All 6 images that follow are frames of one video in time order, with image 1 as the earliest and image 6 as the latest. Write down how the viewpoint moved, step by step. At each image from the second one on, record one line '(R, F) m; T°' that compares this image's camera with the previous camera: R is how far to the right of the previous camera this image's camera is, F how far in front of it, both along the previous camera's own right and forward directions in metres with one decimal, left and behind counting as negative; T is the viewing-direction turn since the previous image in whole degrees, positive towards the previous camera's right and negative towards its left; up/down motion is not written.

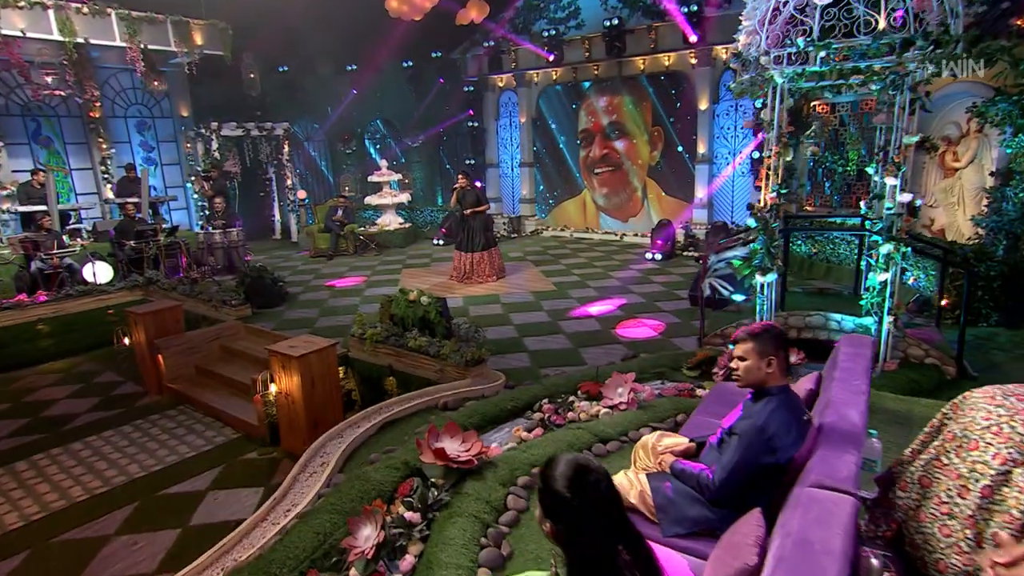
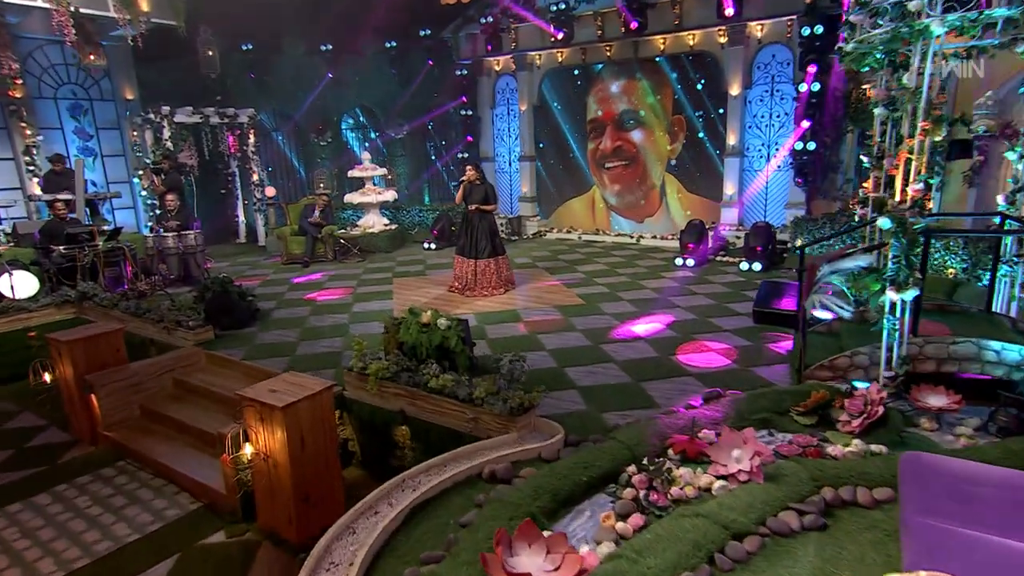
(-0.6, +1.6) m; +3°
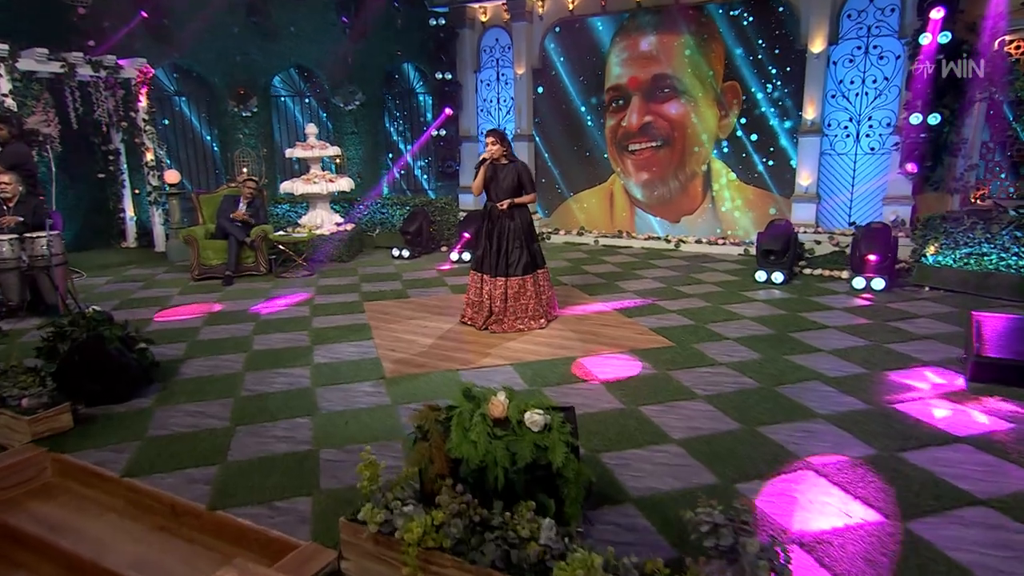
(-1.0, +2.9) m; +7°
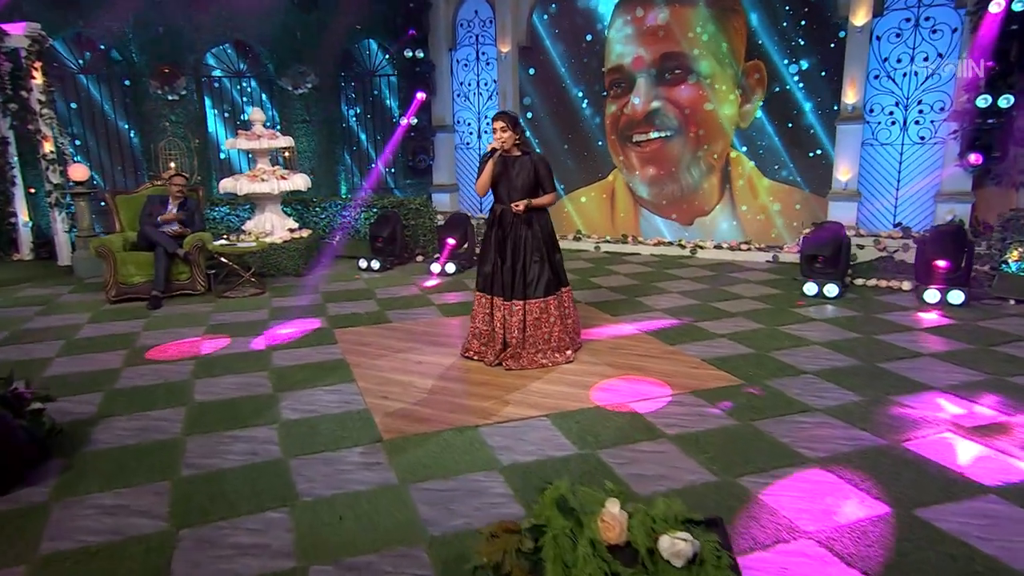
(-0.6, +1.3) m; +5°
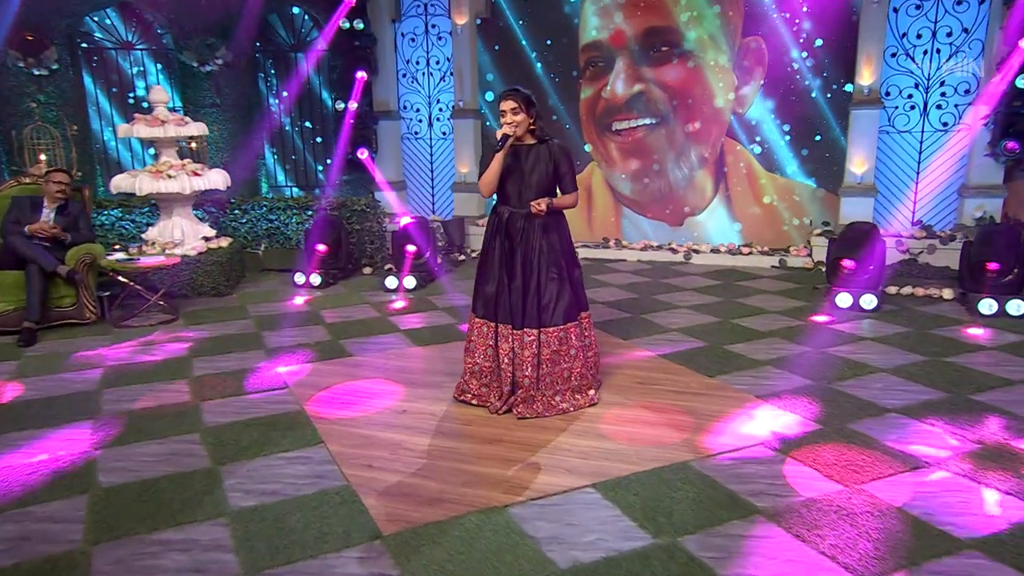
(-0.6, +1.1) m; +8°
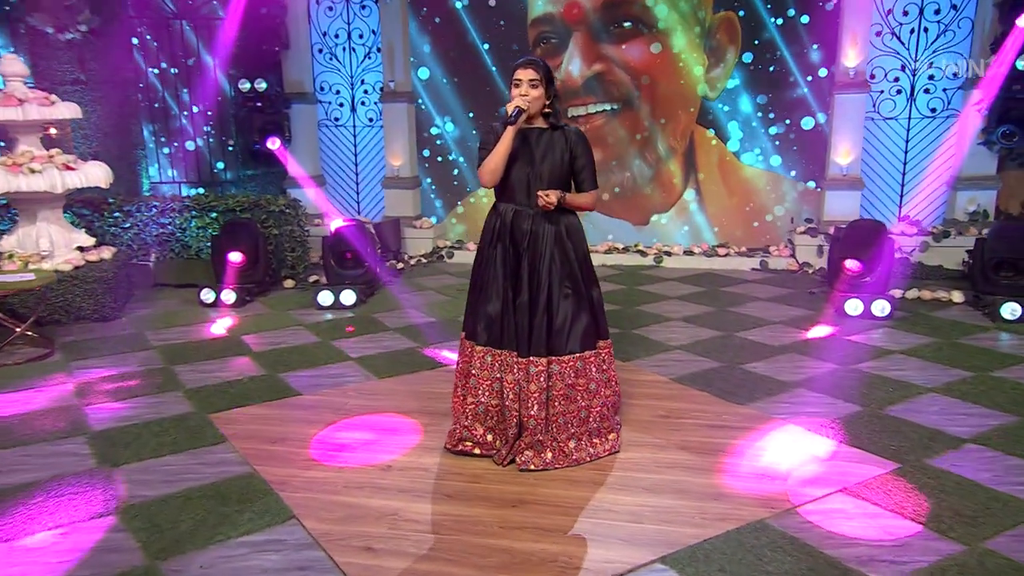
(-0.6, +0.9) m; +10°
